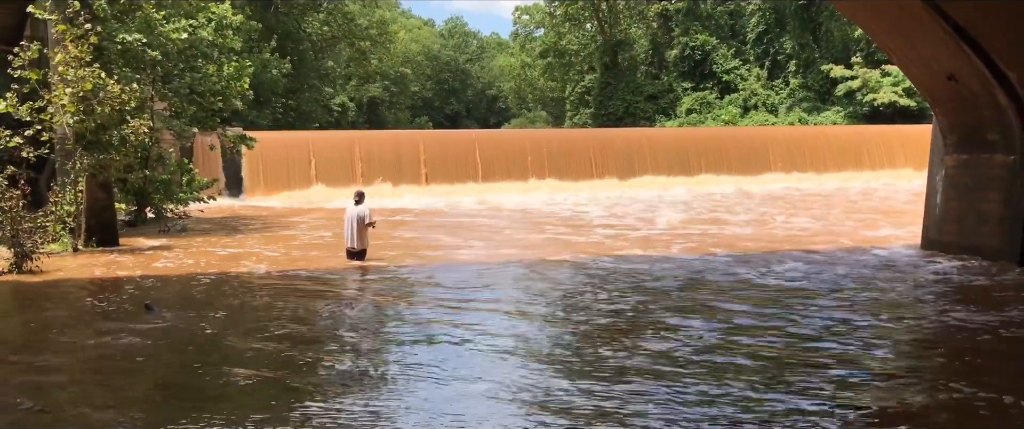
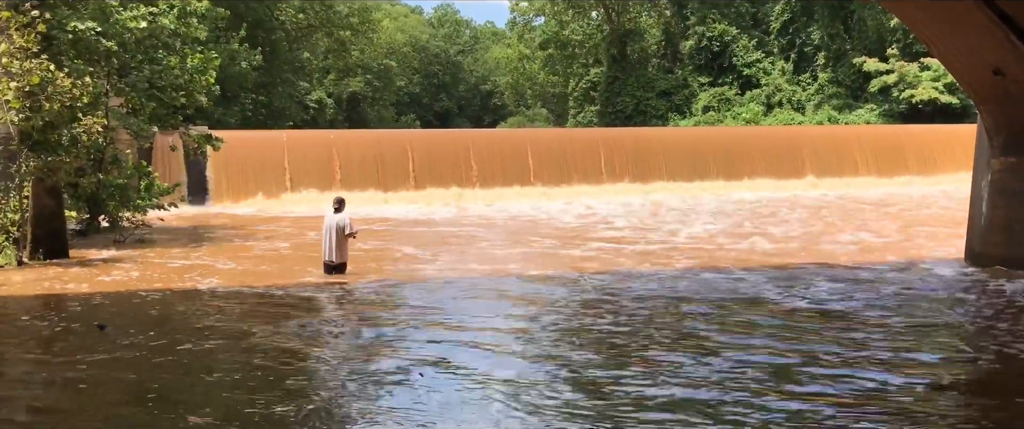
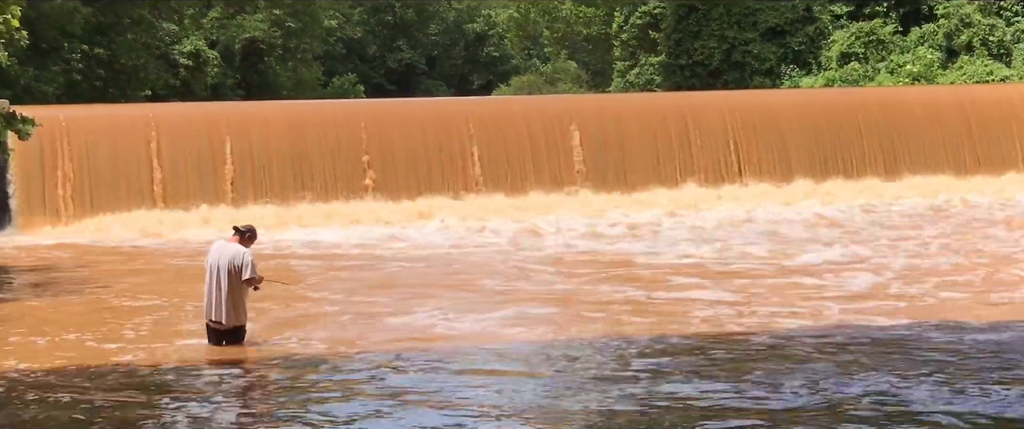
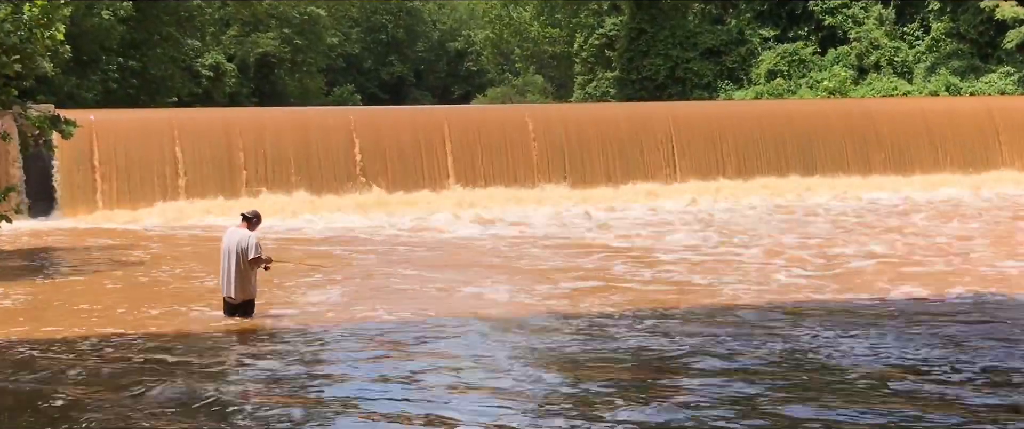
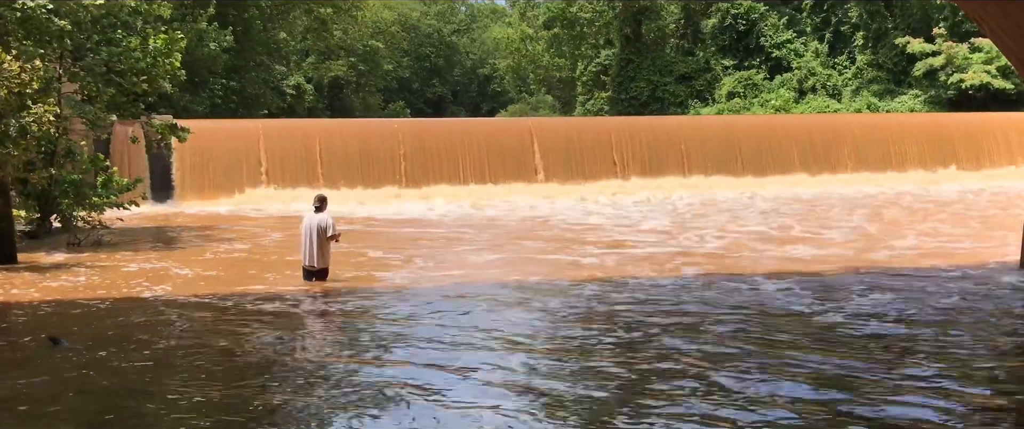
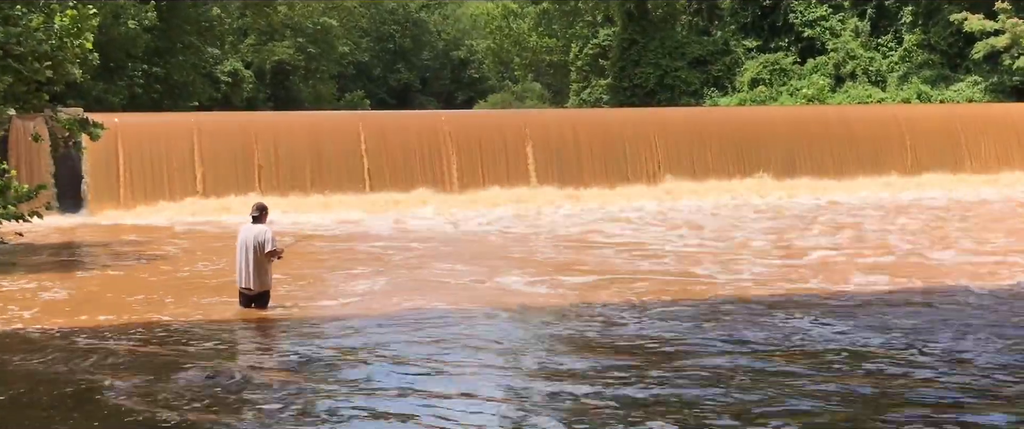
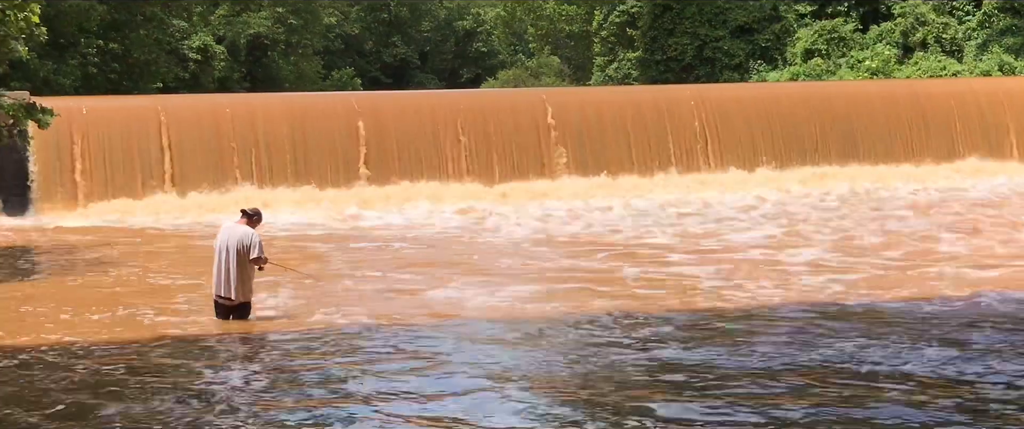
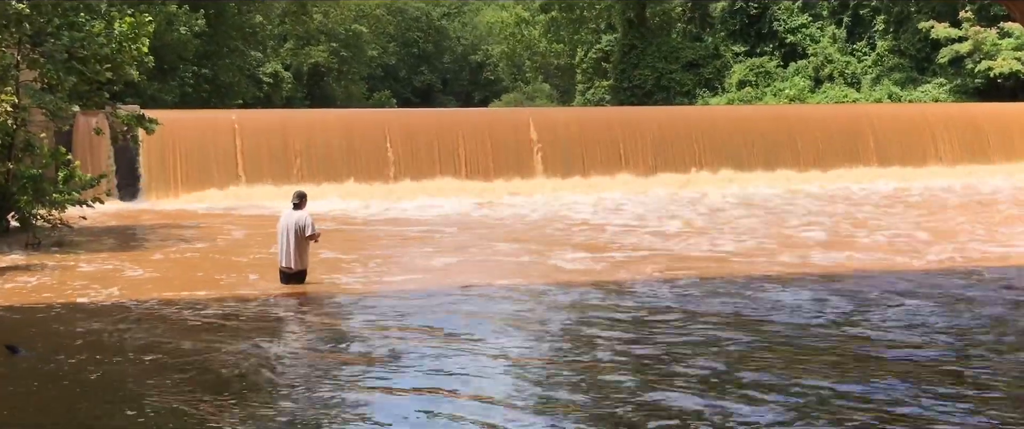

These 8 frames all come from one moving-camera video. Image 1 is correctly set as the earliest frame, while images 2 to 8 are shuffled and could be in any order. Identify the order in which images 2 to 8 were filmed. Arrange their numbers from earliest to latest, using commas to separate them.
2, 5, 8, 6, 4, 7, 3
